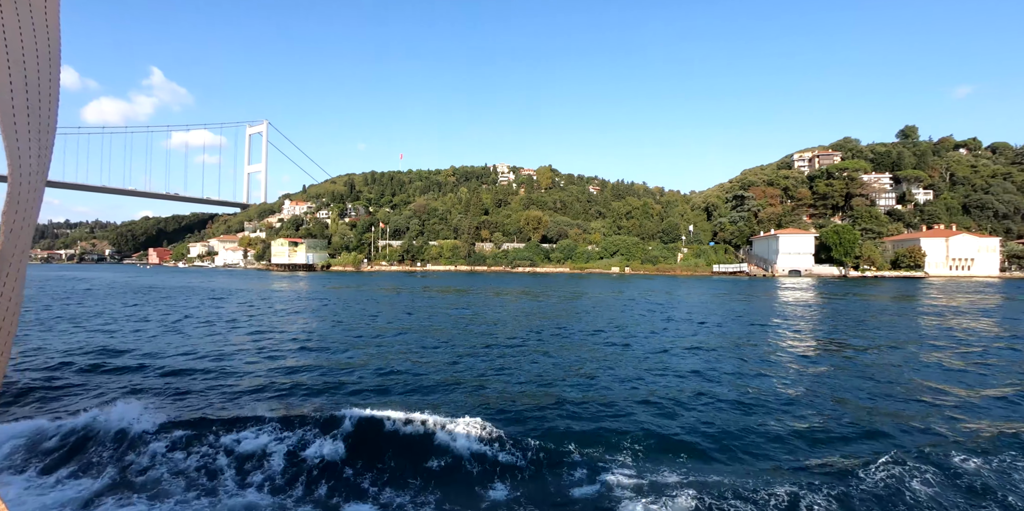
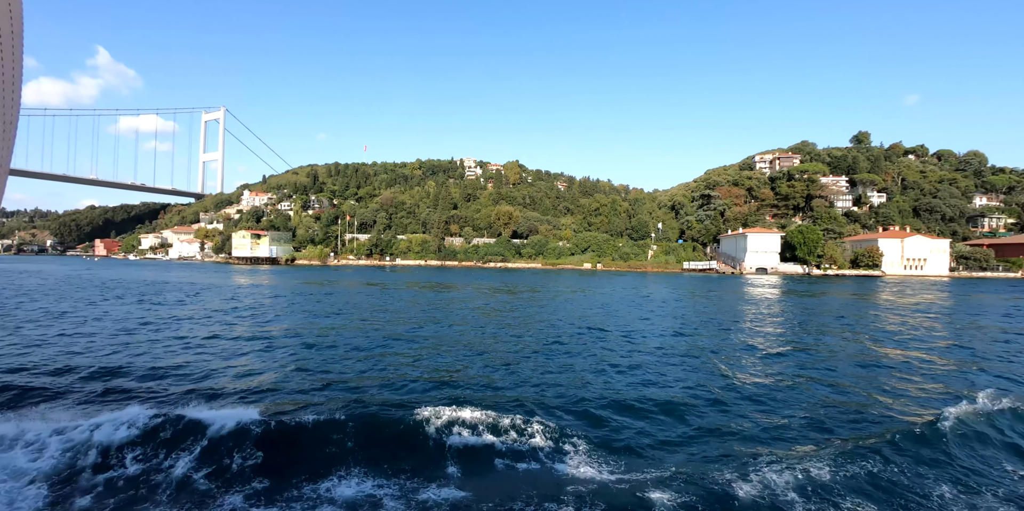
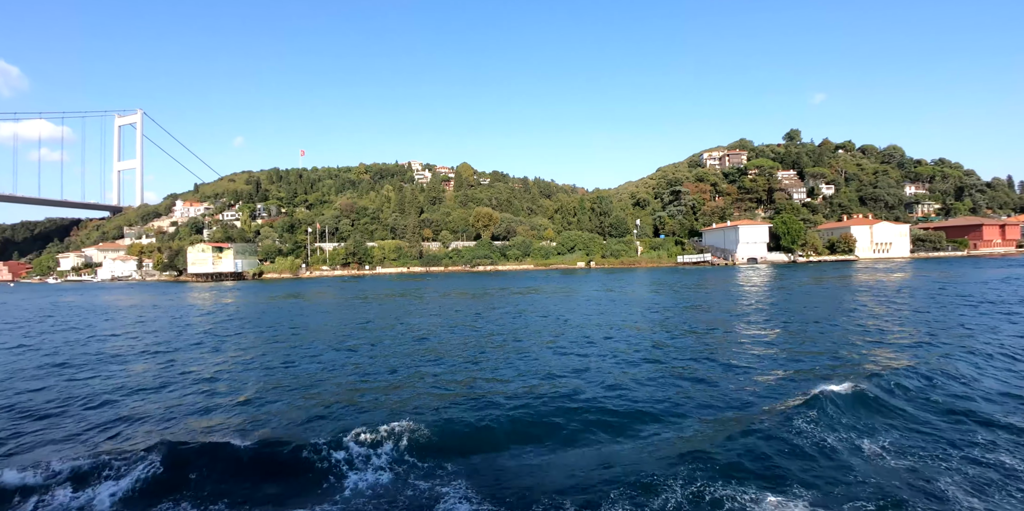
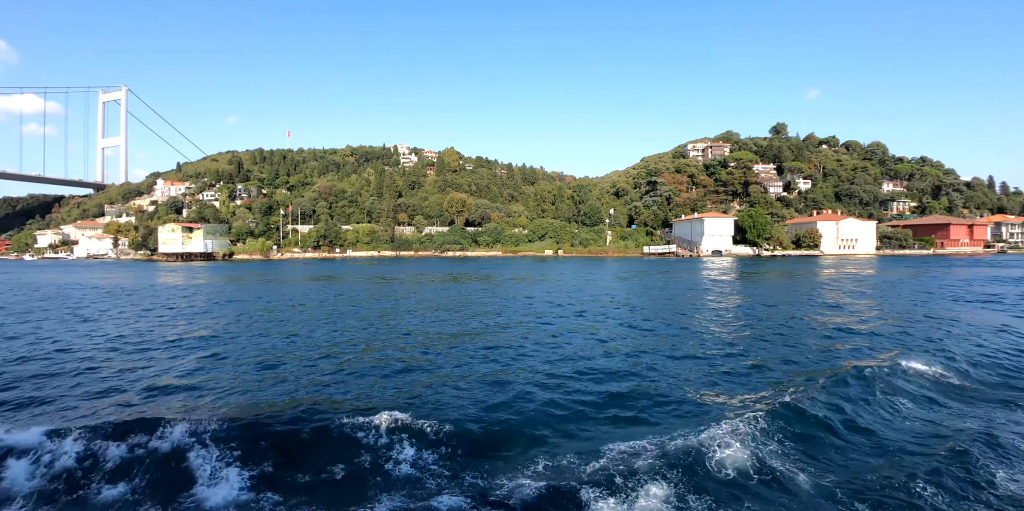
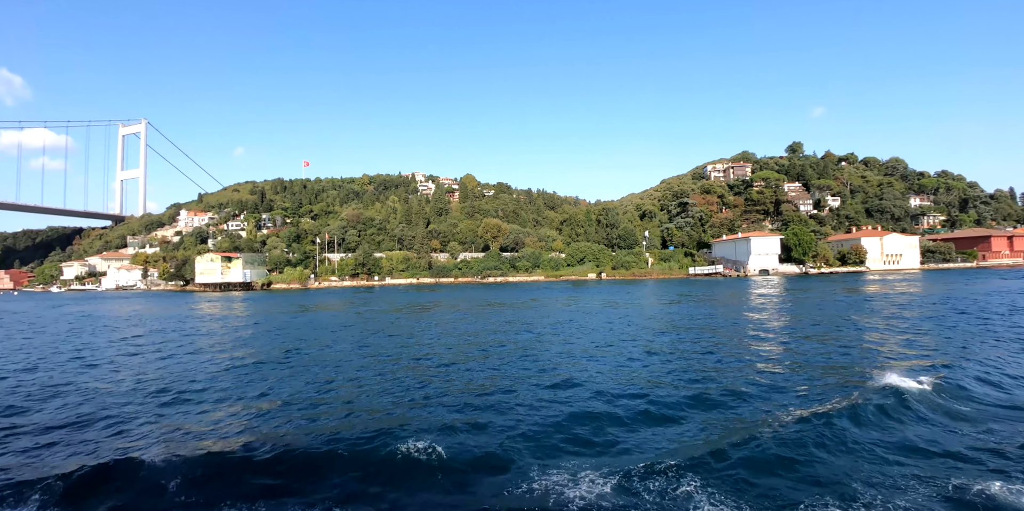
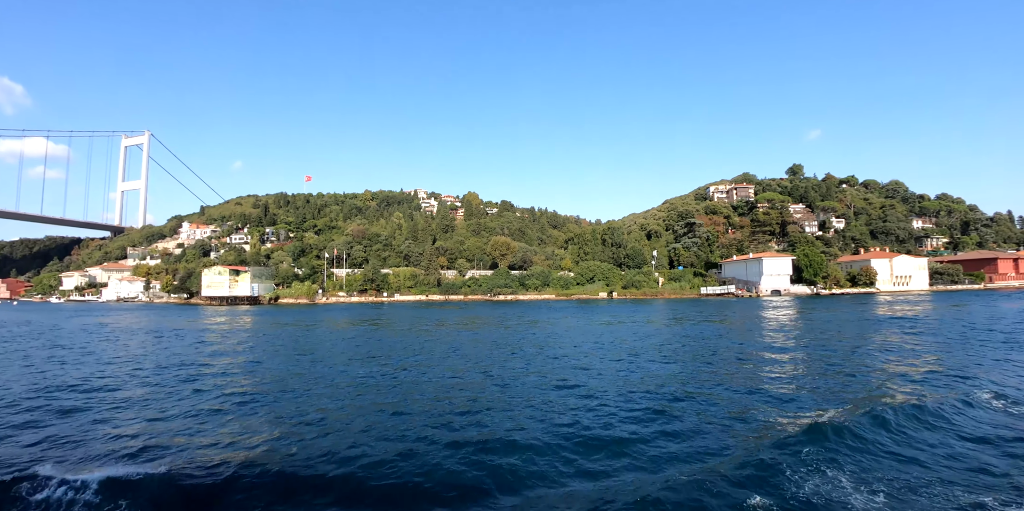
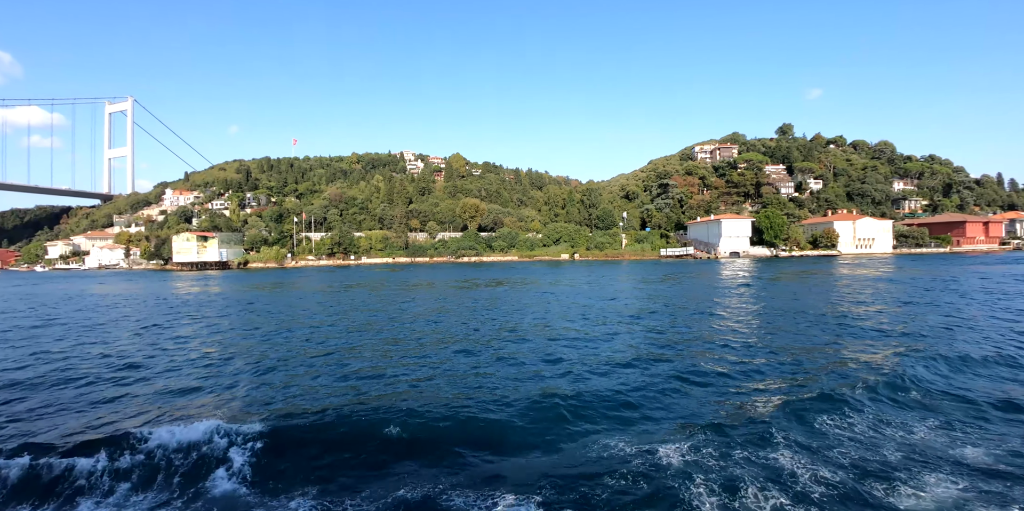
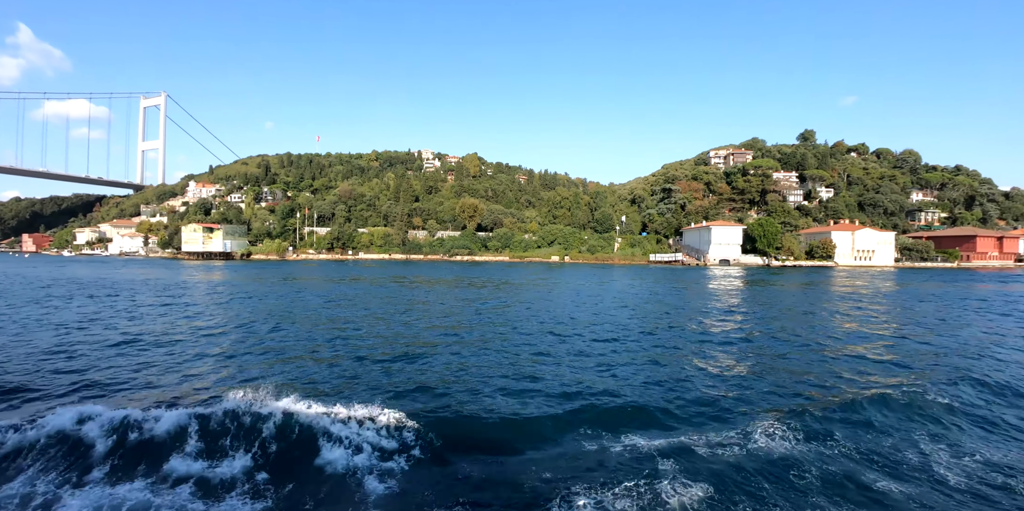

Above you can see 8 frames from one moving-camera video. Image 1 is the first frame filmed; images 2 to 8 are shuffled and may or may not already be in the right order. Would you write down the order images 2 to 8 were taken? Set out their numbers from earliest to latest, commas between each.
2, 8, 4, 7, 3, 5, 6
